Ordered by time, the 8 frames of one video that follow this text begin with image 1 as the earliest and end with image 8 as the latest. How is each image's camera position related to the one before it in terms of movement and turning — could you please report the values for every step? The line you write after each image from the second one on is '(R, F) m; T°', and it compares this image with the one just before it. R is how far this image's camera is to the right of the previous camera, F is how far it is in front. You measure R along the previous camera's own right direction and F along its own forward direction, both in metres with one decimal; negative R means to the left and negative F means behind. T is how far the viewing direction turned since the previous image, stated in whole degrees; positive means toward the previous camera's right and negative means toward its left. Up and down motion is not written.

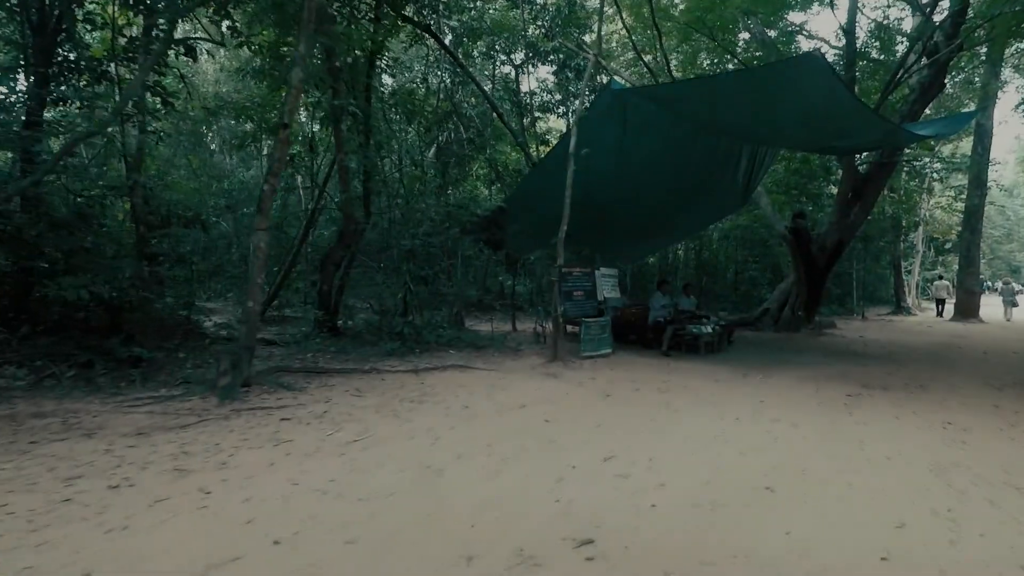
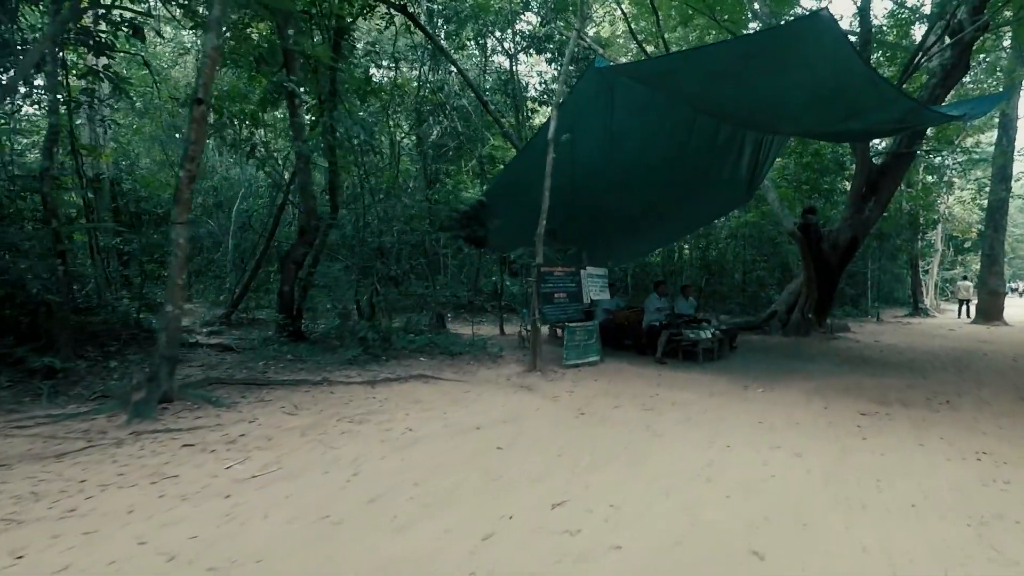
(+0.5, +0.9) m; -1°
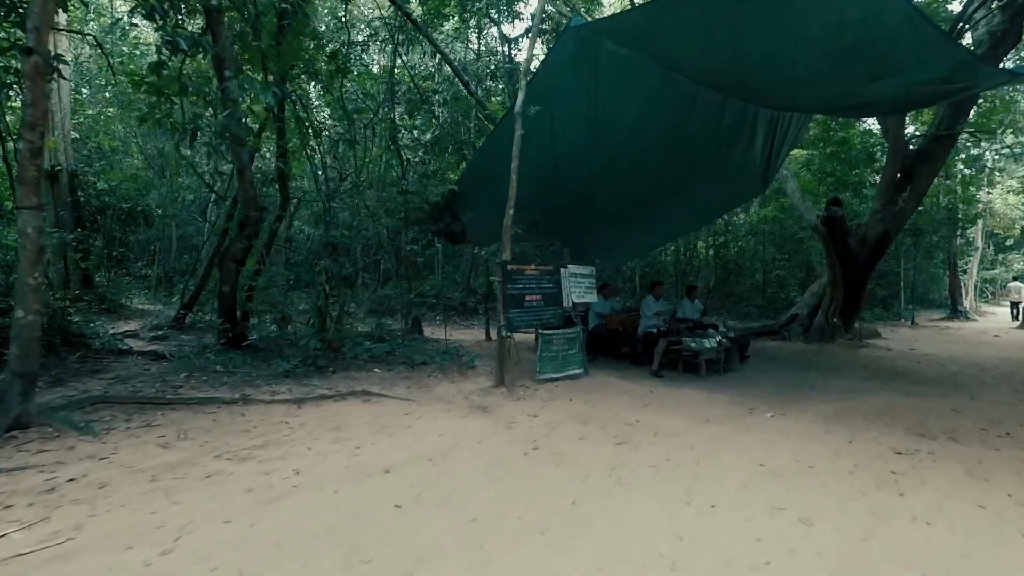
(+0.8, +1.2) m; -2°
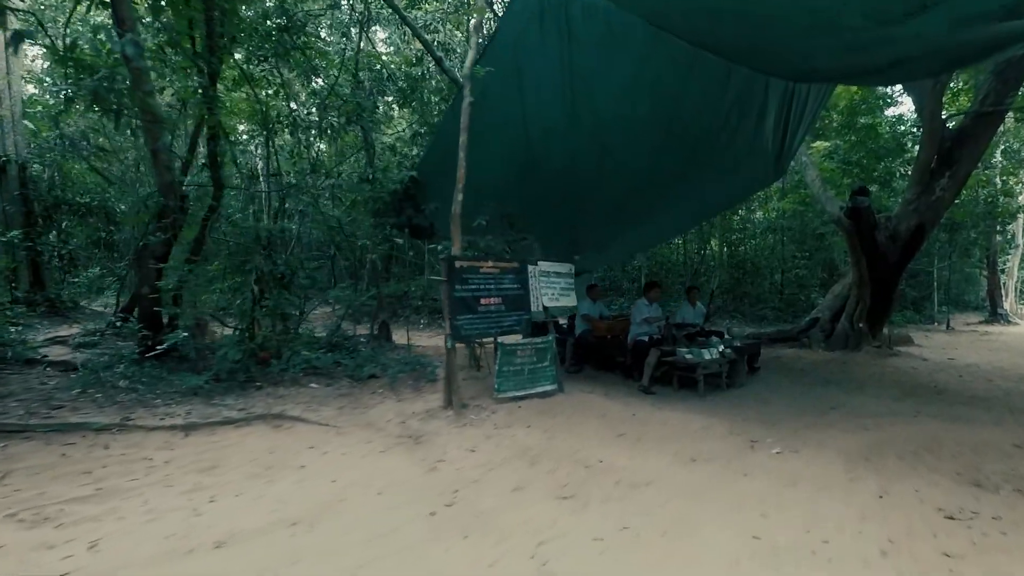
(+0.7, +1.2) m; -2°
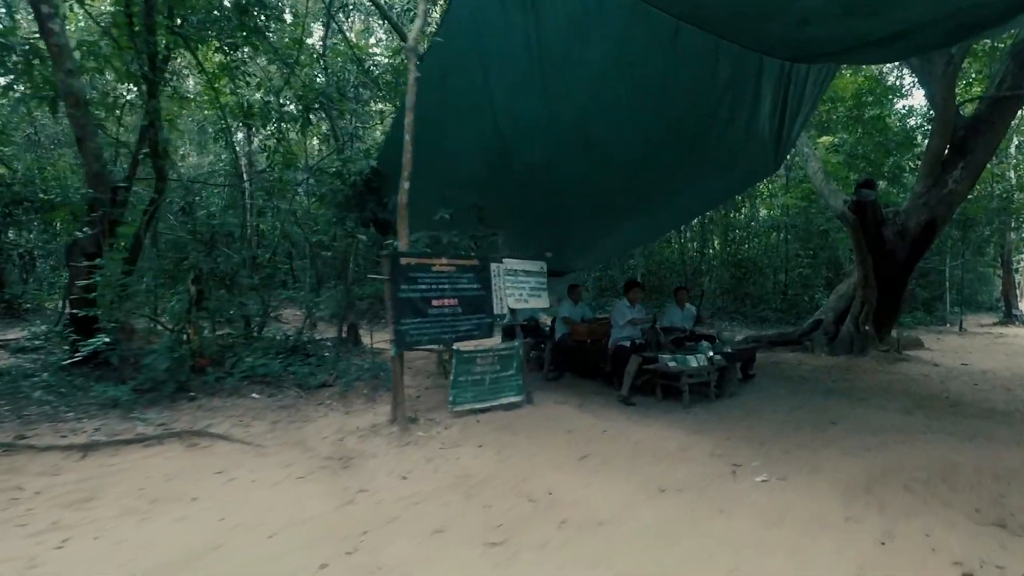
(+0.5, +0.7) m; -1°
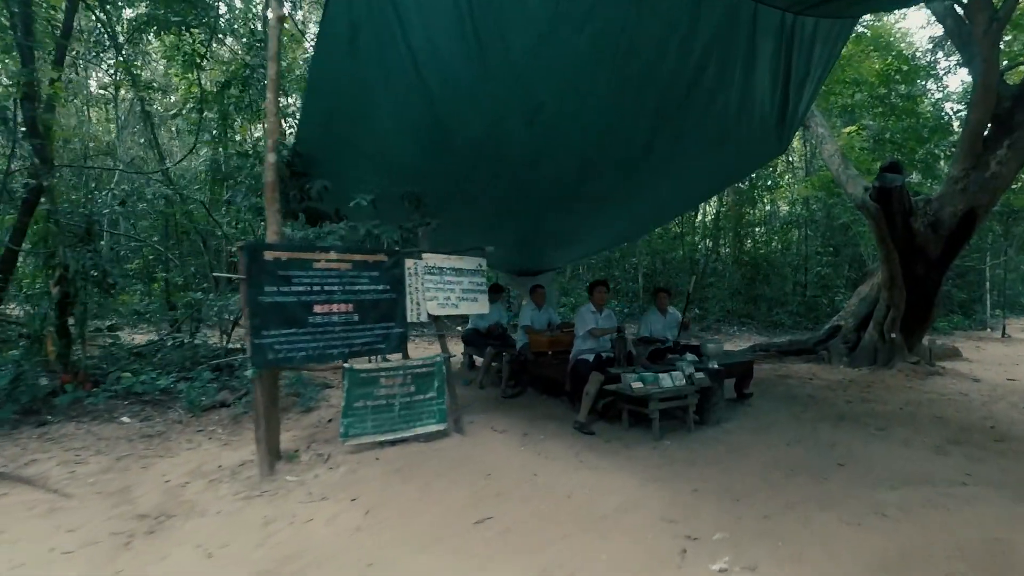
(+0.9, +1.2) m; -2°
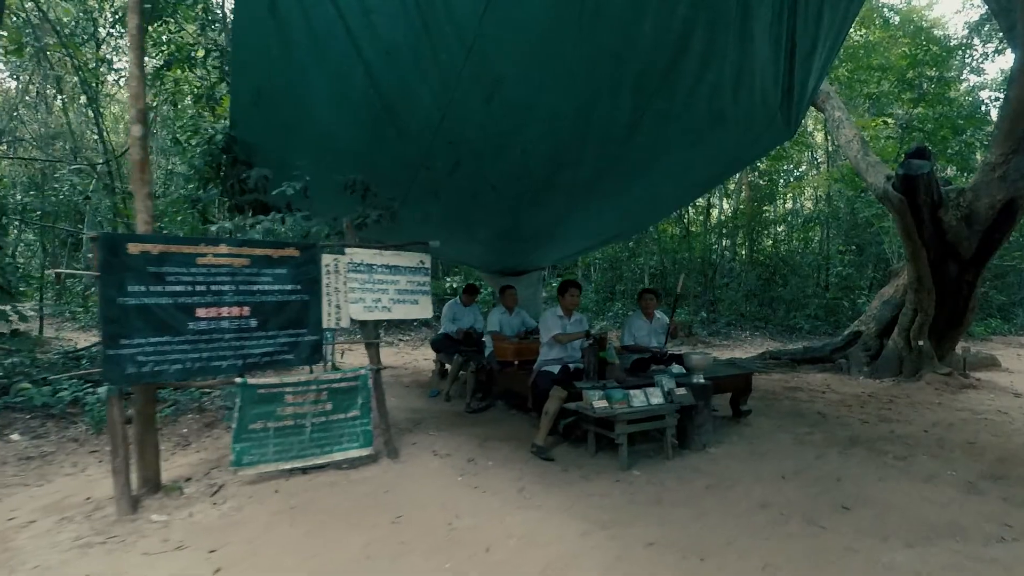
(+0.6, +0.8) m; -2°
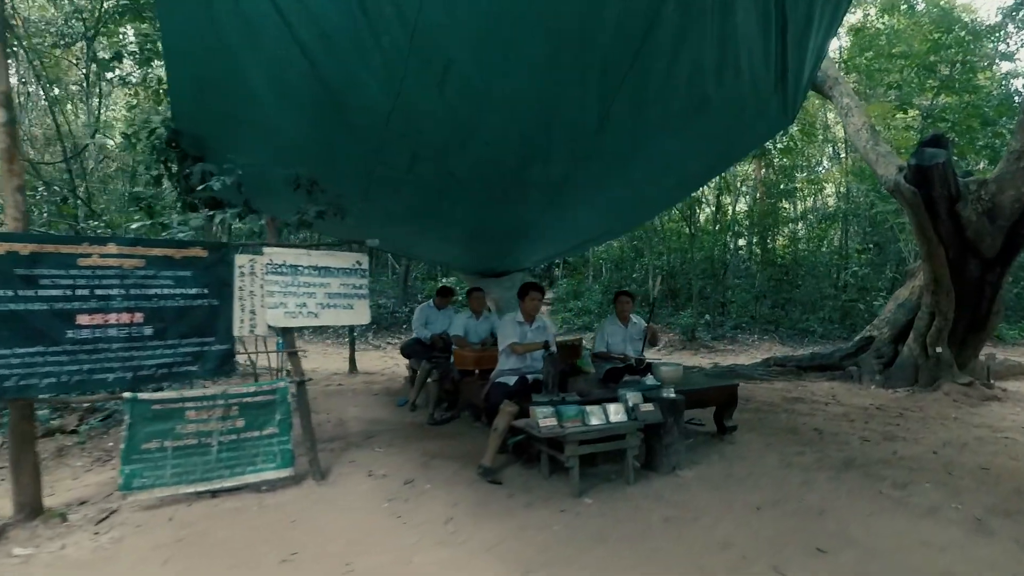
(+0.6, +0.5) m; -2°
